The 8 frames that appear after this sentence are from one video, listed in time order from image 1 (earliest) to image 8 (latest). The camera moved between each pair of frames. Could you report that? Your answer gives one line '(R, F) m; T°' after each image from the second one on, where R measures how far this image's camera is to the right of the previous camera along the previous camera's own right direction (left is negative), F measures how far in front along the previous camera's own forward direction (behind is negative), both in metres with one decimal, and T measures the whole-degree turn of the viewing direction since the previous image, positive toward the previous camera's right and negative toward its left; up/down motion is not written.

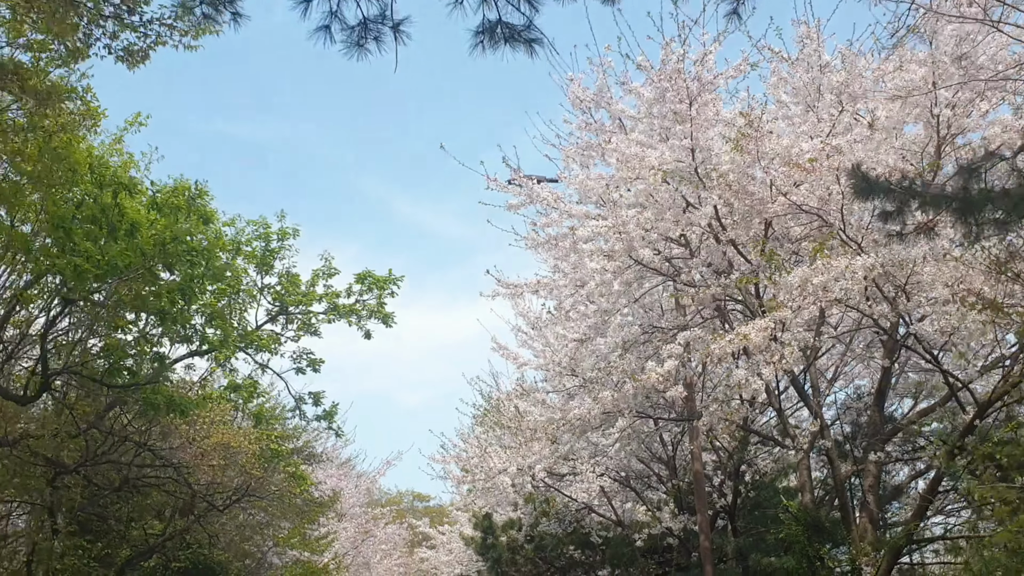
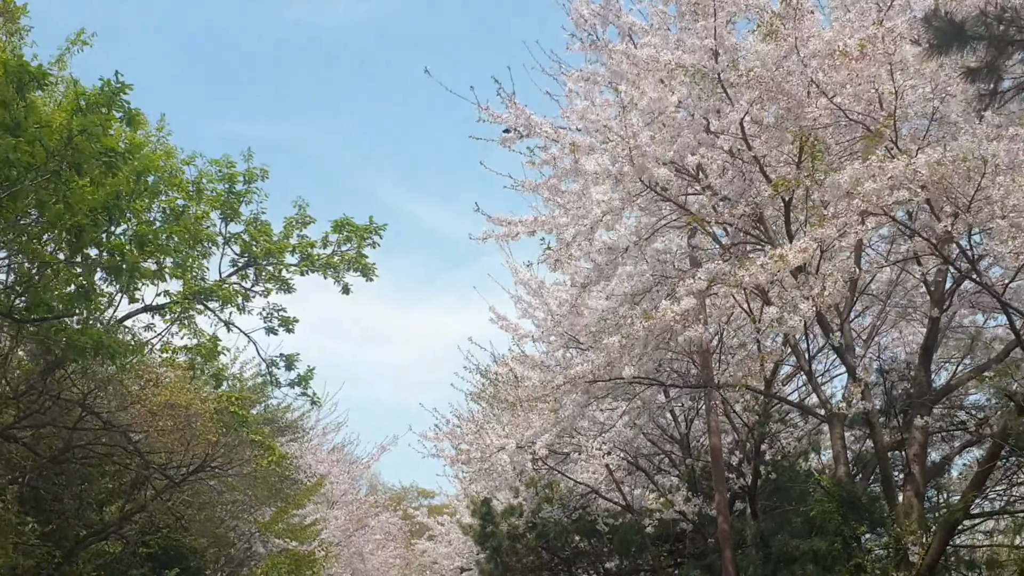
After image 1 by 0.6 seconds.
(+0.1, +1.3) m; 0°
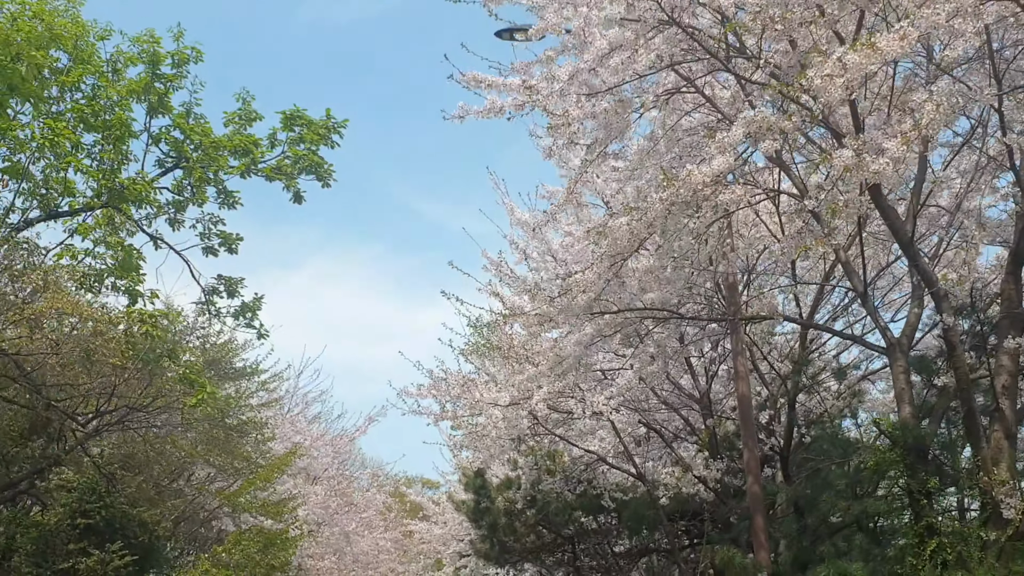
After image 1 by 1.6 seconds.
(+0.2, +1.8) m; -1°
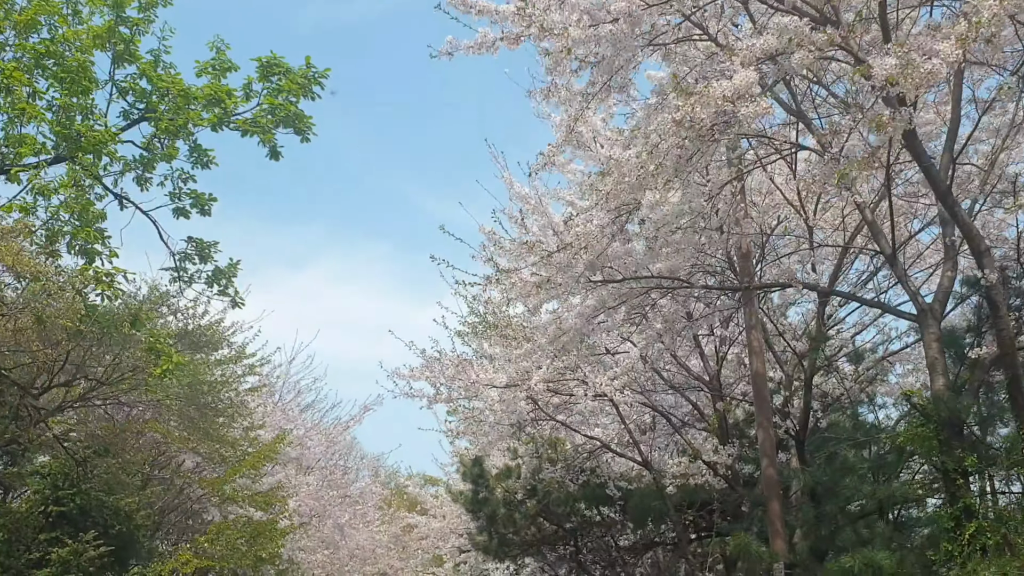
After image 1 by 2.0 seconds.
(+0.1, +0.7) m; 0°
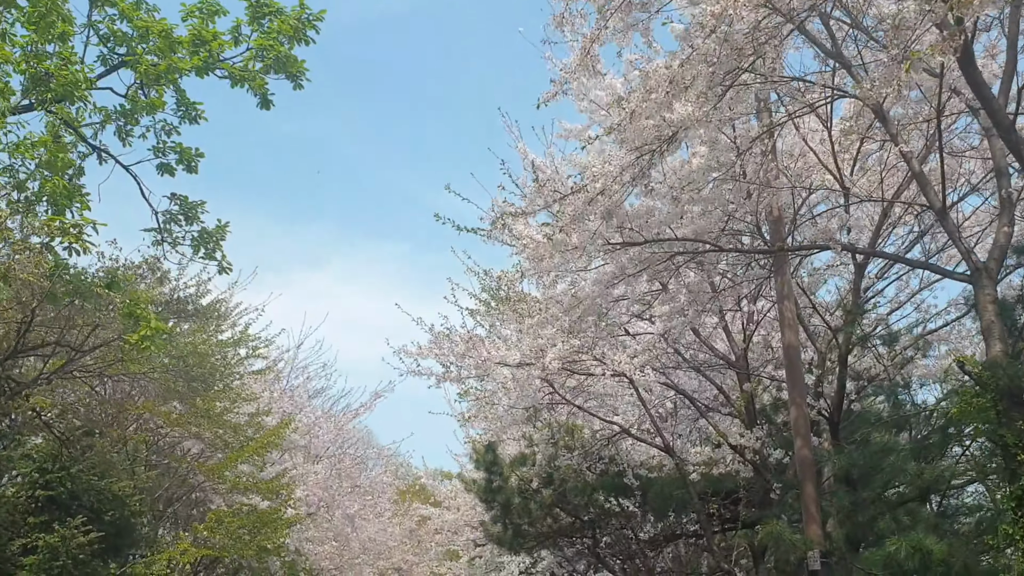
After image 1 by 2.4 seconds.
(+0.1, +0.6) m; -1°
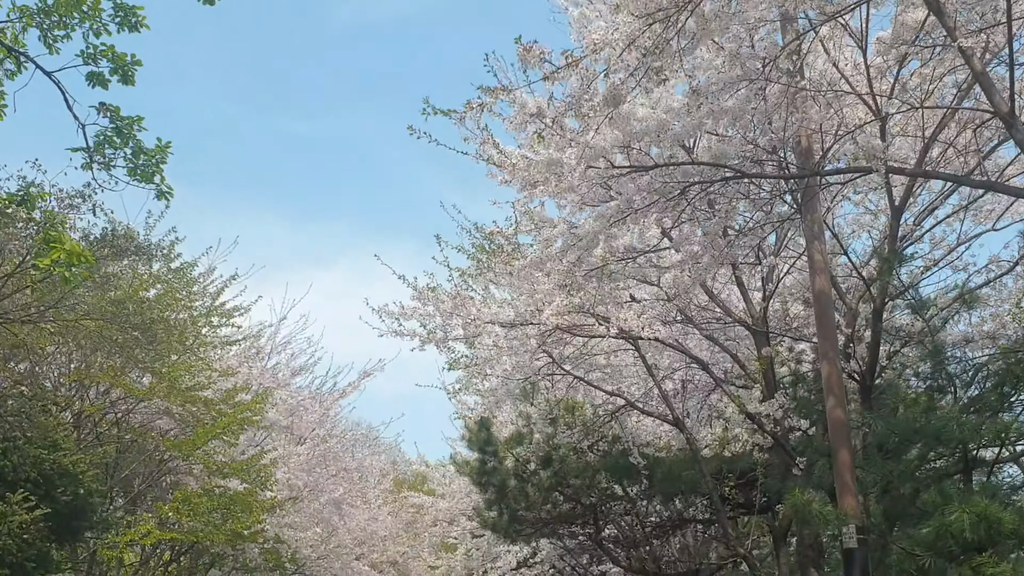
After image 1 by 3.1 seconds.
(+0.1, +1.1) m; 0°
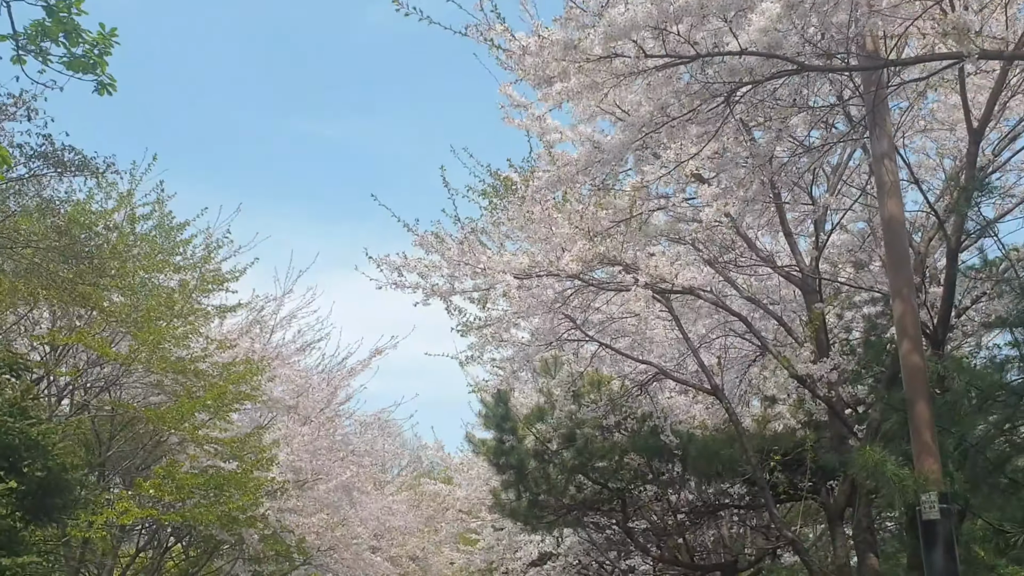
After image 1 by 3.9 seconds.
(+0.1, +1.1) m; -2°
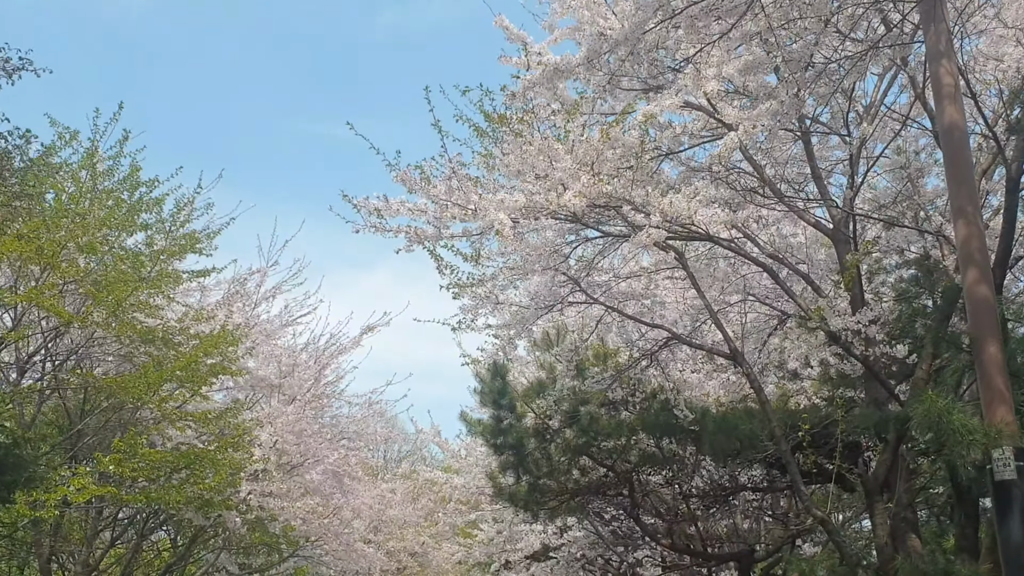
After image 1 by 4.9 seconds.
(+0.1, +0.9) m; 0°
